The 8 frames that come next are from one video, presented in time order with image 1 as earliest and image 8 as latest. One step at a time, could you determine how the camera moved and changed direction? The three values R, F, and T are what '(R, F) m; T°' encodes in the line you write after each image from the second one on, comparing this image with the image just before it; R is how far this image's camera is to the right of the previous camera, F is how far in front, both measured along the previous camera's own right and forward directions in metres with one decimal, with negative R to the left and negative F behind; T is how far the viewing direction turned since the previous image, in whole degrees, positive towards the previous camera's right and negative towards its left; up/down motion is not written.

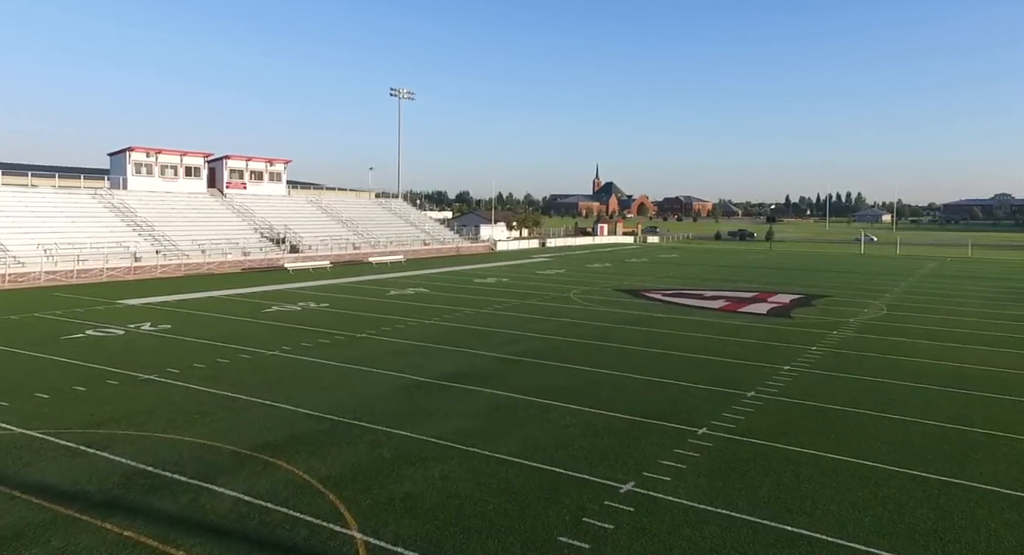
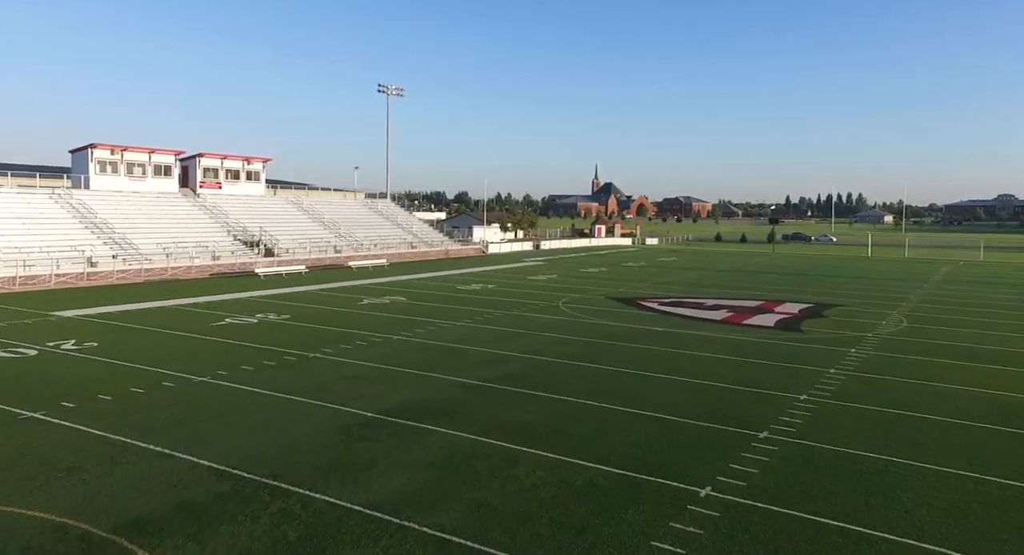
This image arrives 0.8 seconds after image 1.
(+0.5, +2.0) m; 0°
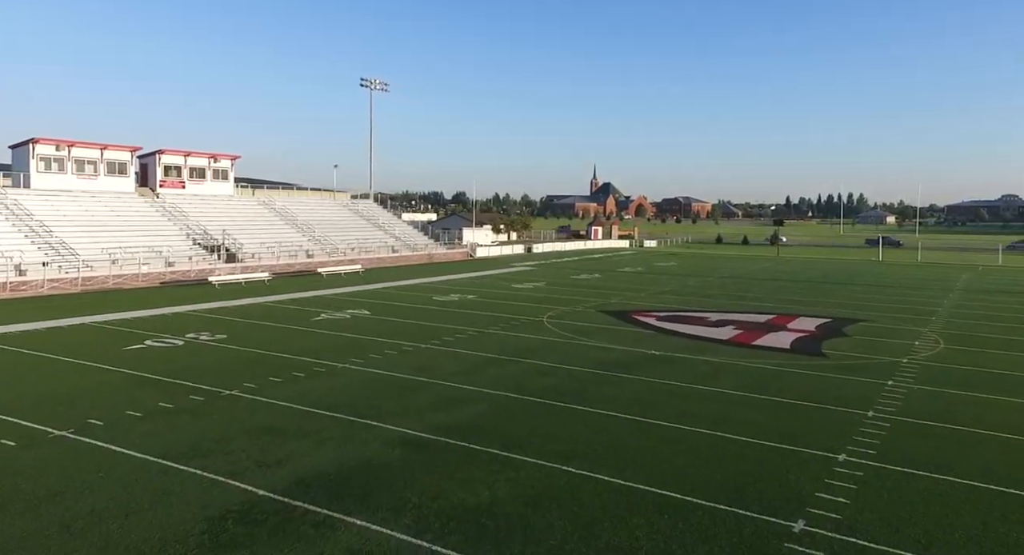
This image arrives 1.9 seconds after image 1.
(+0.6, +2.7) m; 0°
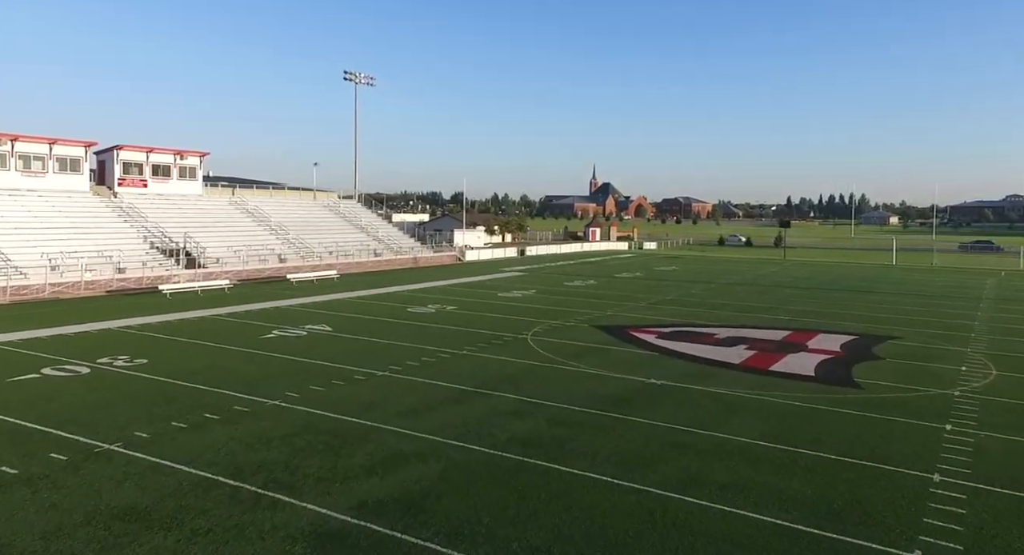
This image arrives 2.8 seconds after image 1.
(+0.4, +2.5) m; 0°
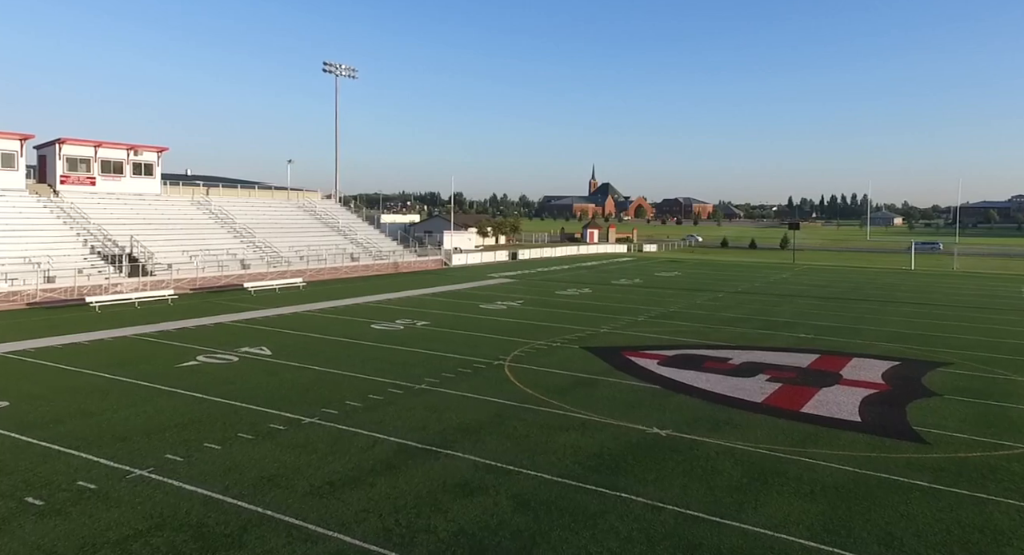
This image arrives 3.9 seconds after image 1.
(+0.5, +2.9) m; 0°
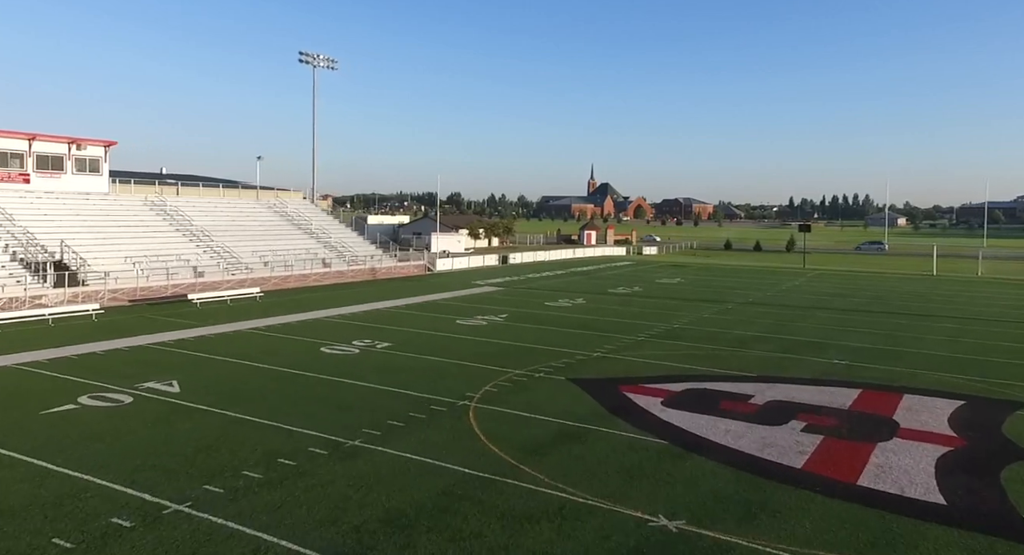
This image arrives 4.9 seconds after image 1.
(+0.5, +3.0) m; 0°
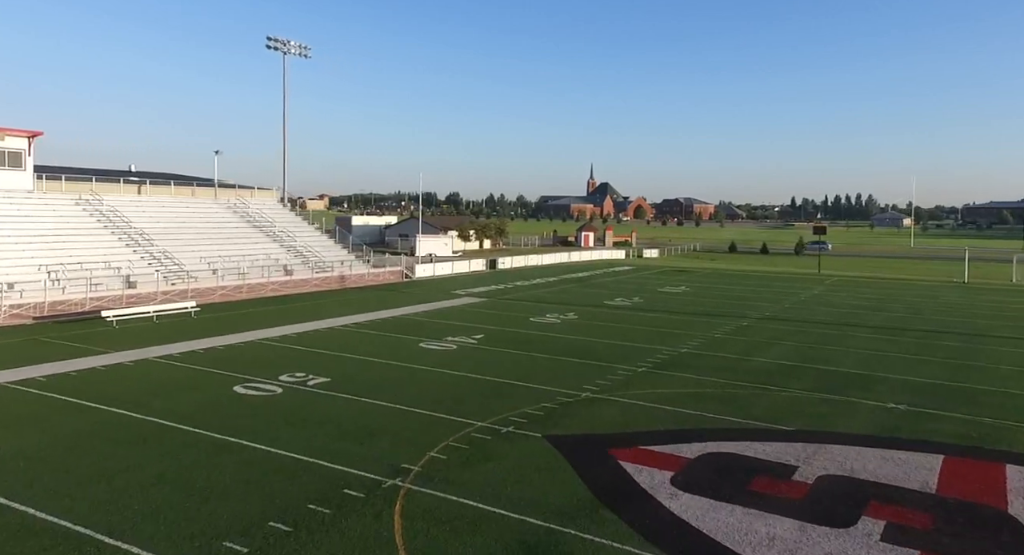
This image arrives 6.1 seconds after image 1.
(+0.5, +3.4) m; 0°
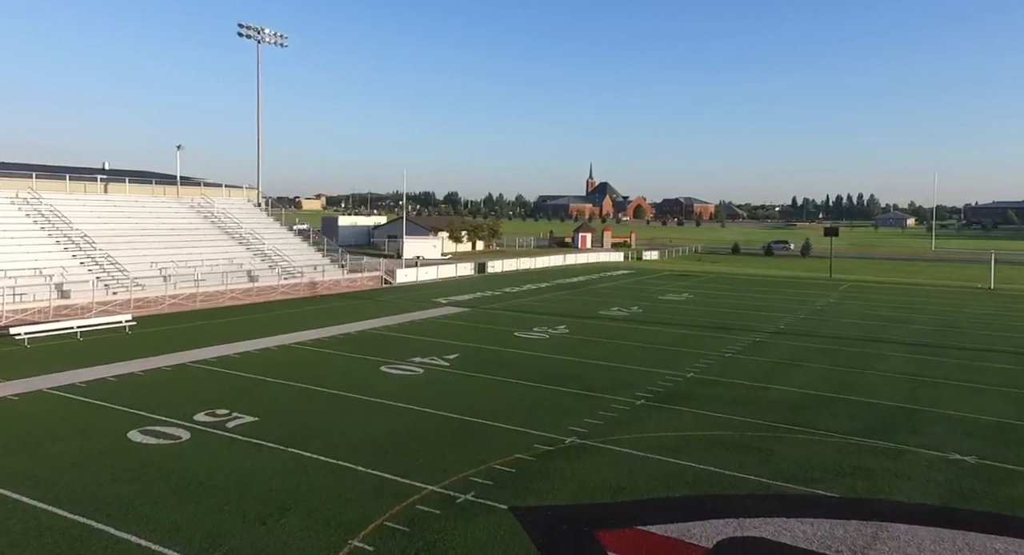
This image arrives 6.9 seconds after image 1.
(+0.4, +2.5) m; 0°
